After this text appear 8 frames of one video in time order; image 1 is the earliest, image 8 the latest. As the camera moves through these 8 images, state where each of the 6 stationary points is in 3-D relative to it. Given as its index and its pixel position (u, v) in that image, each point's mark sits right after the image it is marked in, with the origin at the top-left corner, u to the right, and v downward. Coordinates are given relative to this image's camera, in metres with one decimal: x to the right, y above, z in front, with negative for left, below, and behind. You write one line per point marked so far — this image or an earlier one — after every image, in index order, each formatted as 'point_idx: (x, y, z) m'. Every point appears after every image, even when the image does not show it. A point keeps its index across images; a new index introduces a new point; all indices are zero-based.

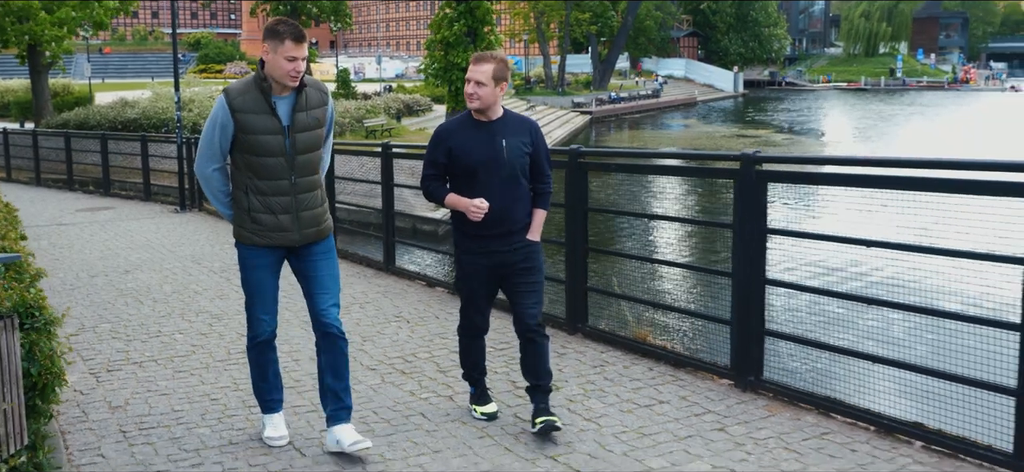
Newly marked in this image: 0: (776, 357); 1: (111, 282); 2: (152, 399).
0: (+1.5, -0.7, +5.6) m
1: (-4.1, -0.5, +10.6) m
2: (-2.1, -1.0, +6.2) m
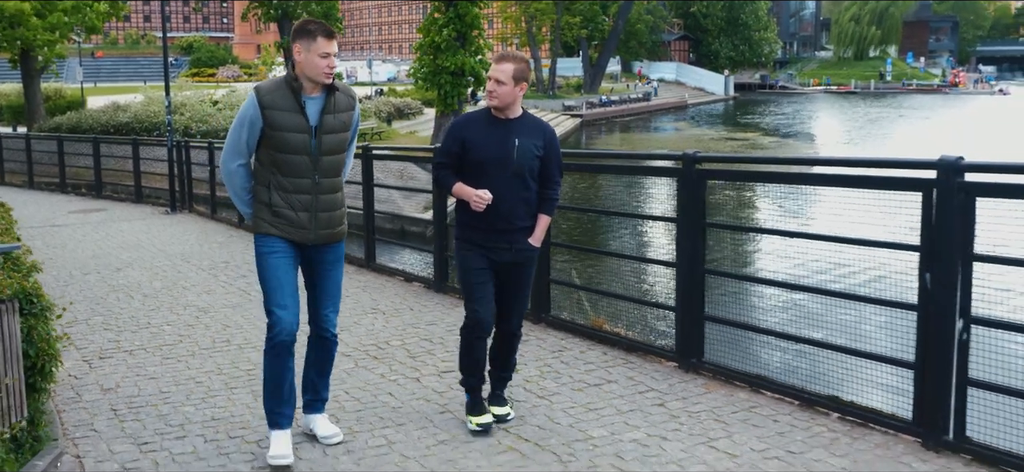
0: (+1.2, -0.6, +6.1) m
1: (-4.3, -0.4, +11.1) m
2: (-2.4, -0.9, +6.6) m
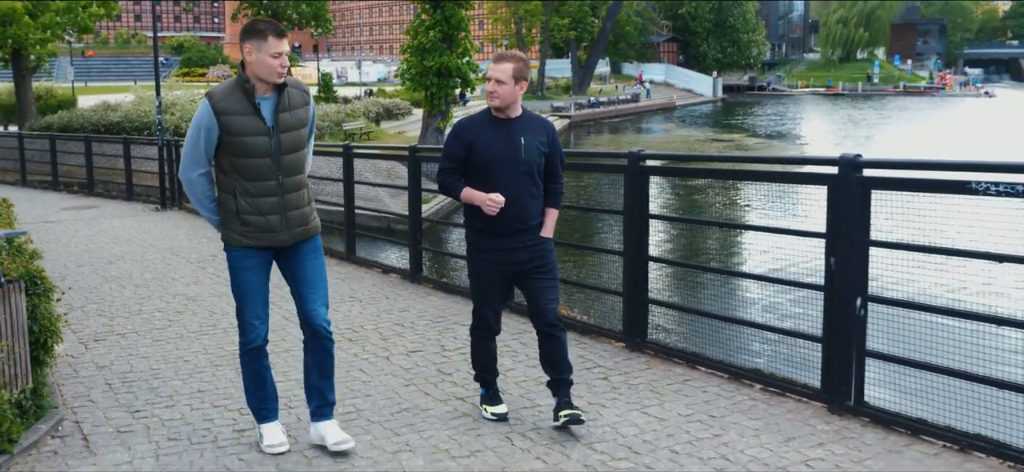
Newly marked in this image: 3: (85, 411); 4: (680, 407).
0: (+1.0, -0.6, +6.7) m
1: (-4.6, -0.4, +11.6) m
2: (-2.6, -0.9, +7.2) m
3: (-2.5, -1.0, +6.0) m
4: (+0.9, -0.9, +5.6) m
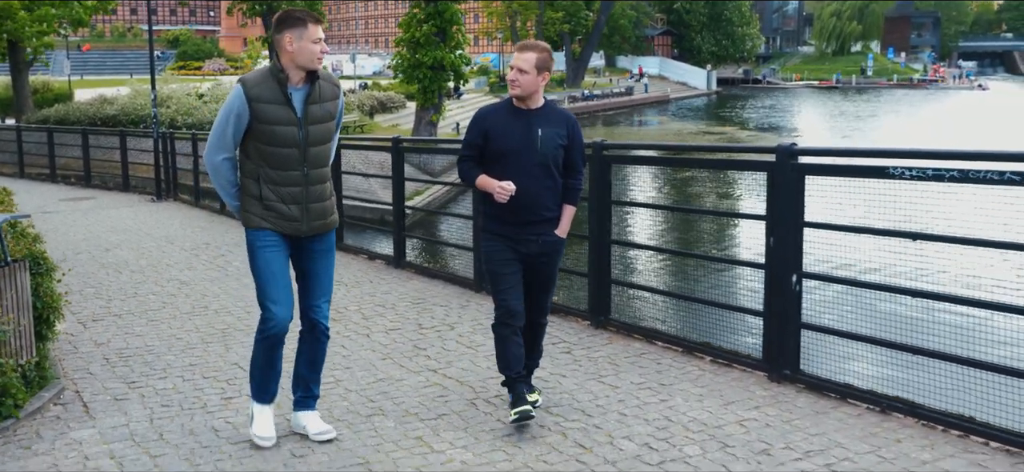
0: (+0.8, -0.5, +7.2) m
1: (-4.8, -0.2, +12.1) m
2: (-2.8, -0.8, +7.7) m
3: (-2.7, -0.9, +6.5) m
4: (+0.7, -0.8, +6.1) m
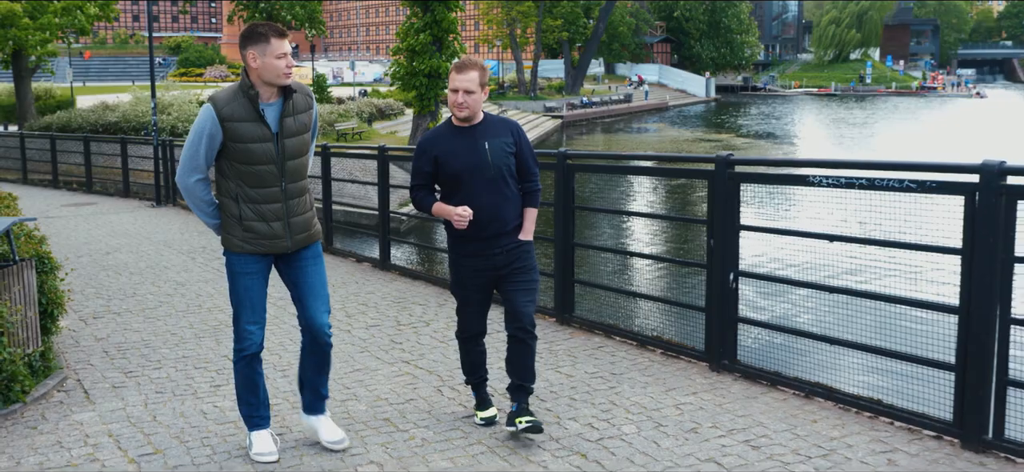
0: (+0.6, -0.5, +7.7) m
1: (-5.1, -0.3, +12.6) m
2: (-3.1, -0.8, +8.3) m
3: (-2.9, -0.9, +7.0) m
4: (+0.5, -0.8, +6.7) m
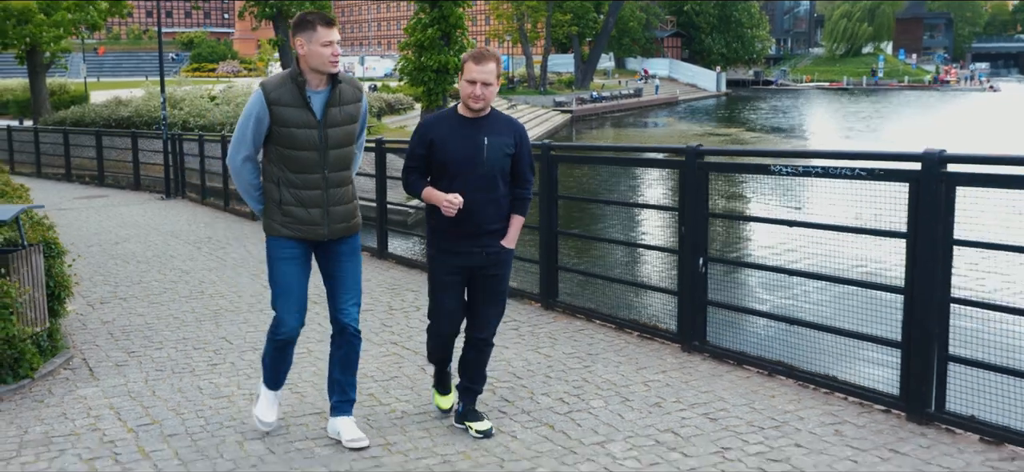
0: (+0.4, -0.4, +8.1) m
1: (-5.1, -0.2, +13.0) m
2: (-3.2, -0.7, +8.6) m
3: (-3.0, -0.8, +7.4) m
4: (+0.4, -0.8, +7.0) m
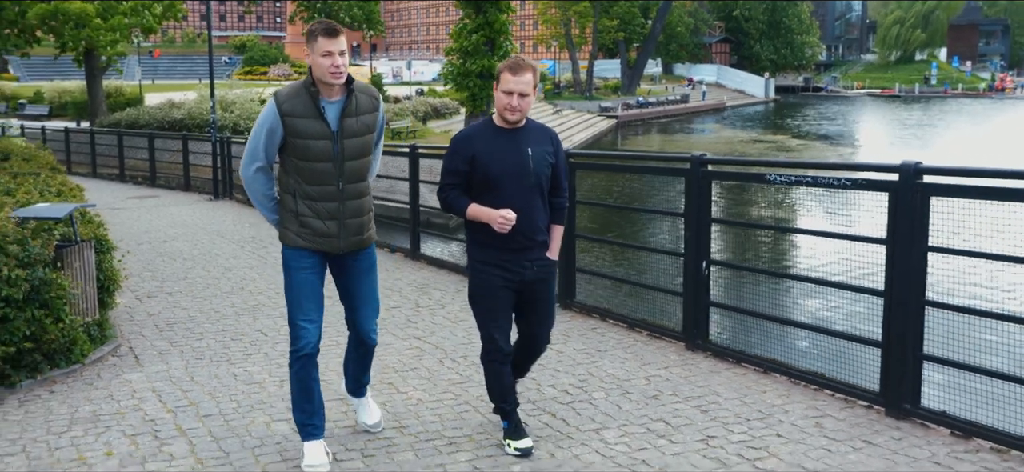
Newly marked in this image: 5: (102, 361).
0: (+0.6, -0.4, +8.5) m
1: (-4.7, -0.1, +13.7) m
2: (-3.0, -0.7, +9.2) m
3: (-2.9, -0.8, +8.0) m
4: (+0.5, -0.8, +7.4) m
5: (-2.9, -0.9, +7.3) m
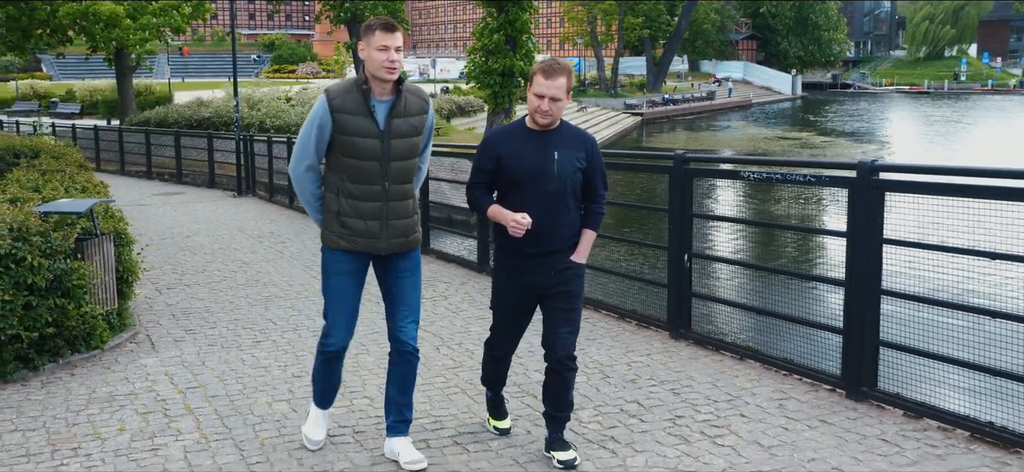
0: (+0.6, -0.4, +8.9) m
1: (-4.6, -0.1, +14.2) m
2: (-3.0, -0.6, +9.7) m
3: (-2.9, -0.8, +8.5) m
4: (+0.4, -0.7, +7.8) m
5: (-2.9, -0.8, +7.7) m
